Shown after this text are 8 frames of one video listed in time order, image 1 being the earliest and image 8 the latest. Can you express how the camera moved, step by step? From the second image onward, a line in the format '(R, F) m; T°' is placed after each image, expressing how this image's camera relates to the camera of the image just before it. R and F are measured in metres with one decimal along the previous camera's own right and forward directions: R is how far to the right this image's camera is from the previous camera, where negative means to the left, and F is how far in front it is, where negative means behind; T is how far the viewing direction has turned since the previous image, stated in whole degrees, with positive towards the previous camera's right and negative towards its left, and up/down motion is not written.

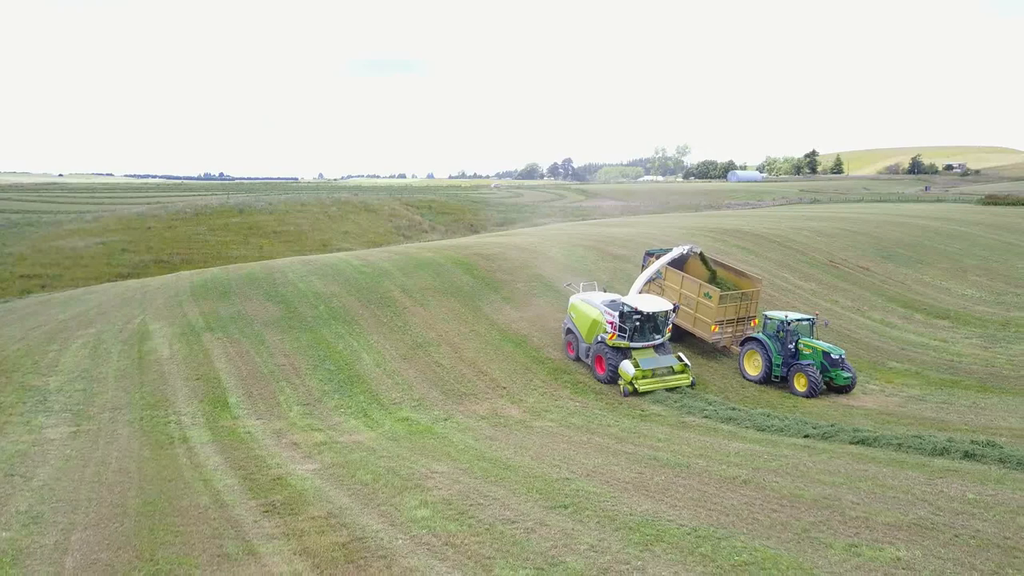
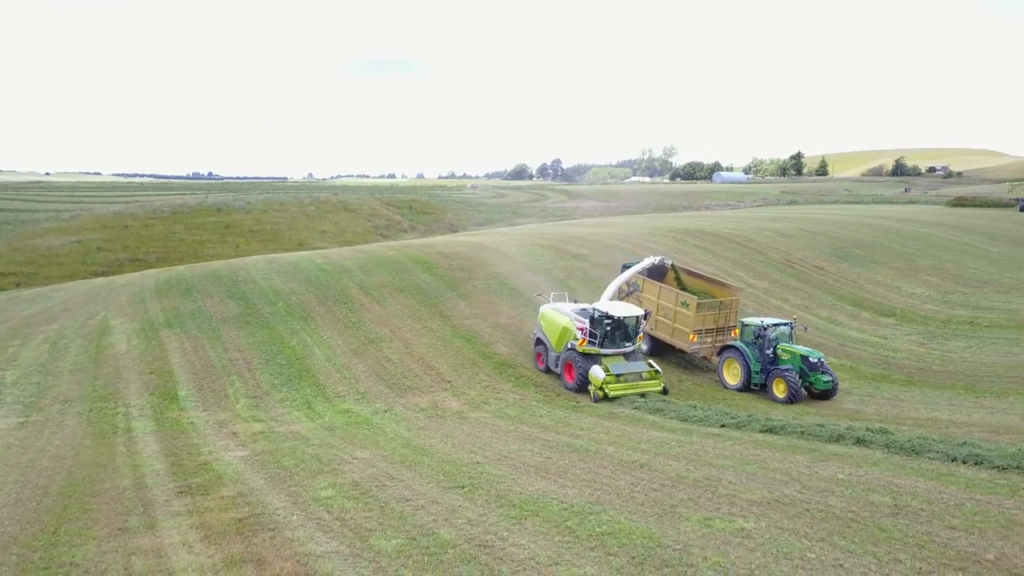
(+1.0, -0.6) m; +1°
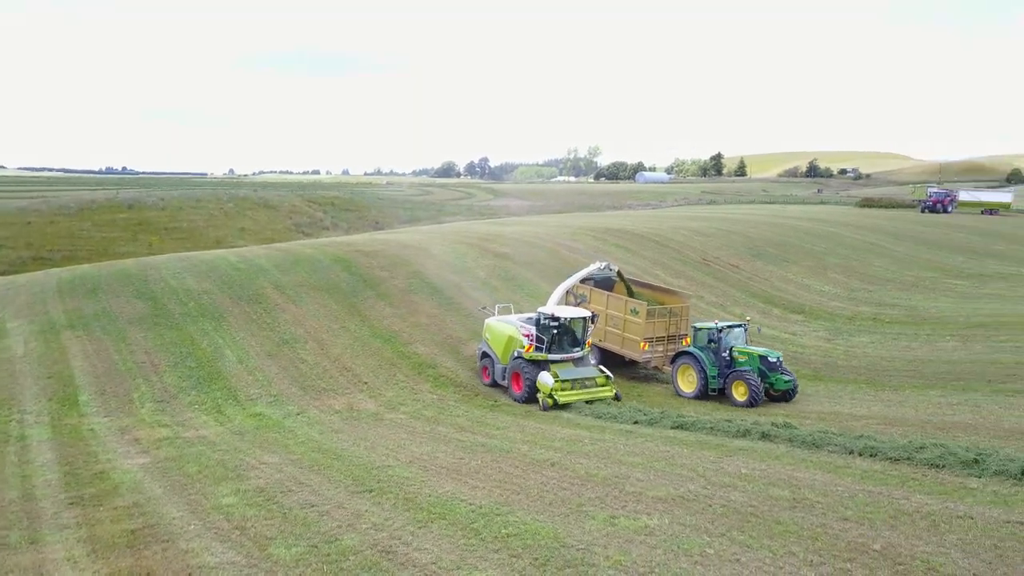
(+0.2, +0.1) m; +5°
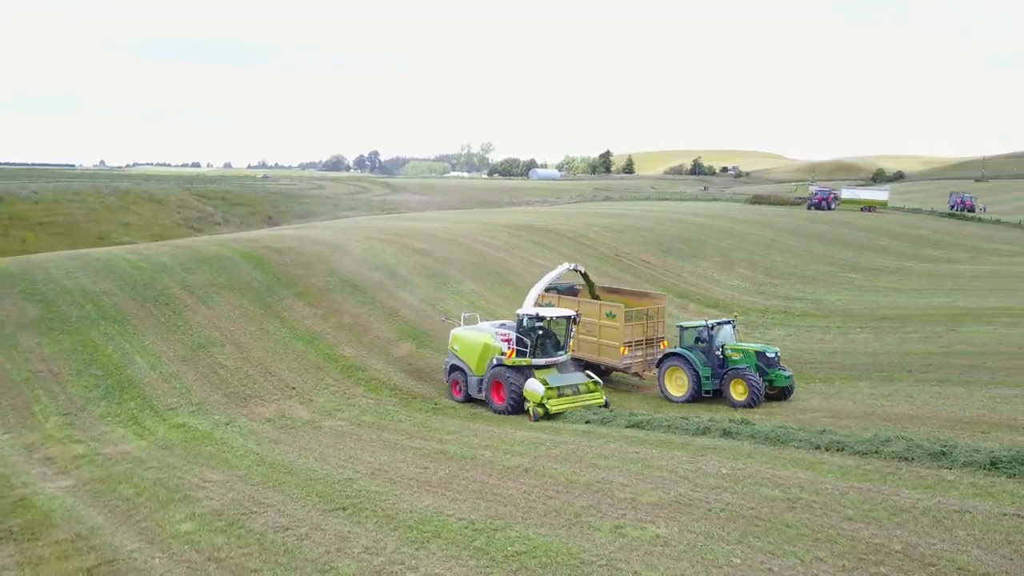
(-1.0, +0.5) m; +8°
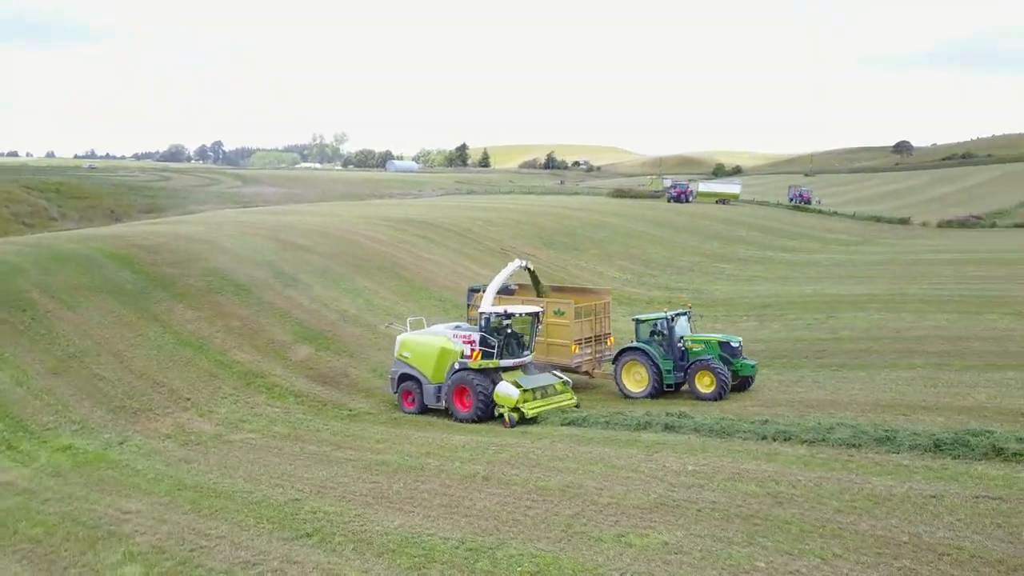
(-1.2, +0.6) m; +10°
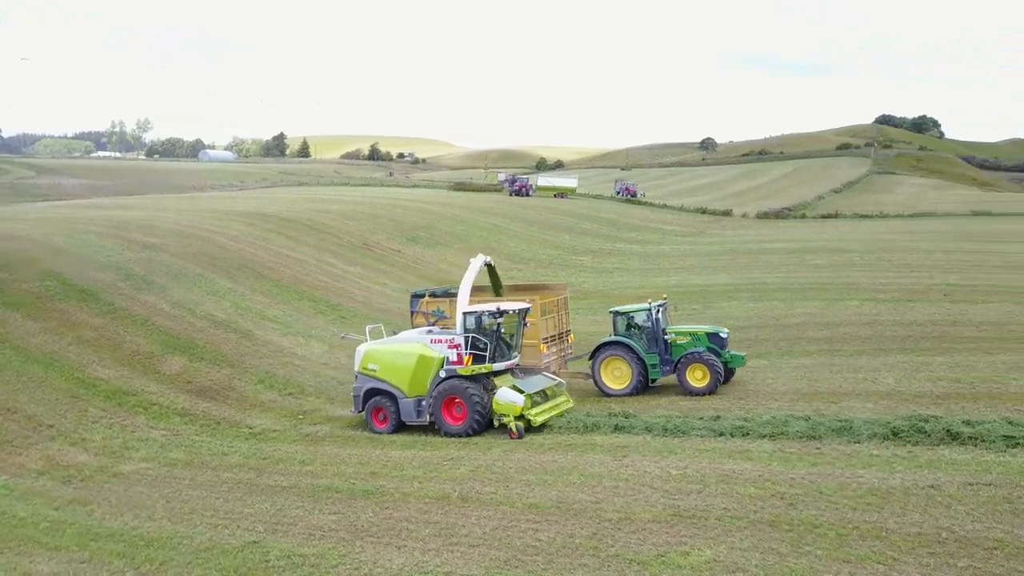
(-1.6, +0.9) m; +12°
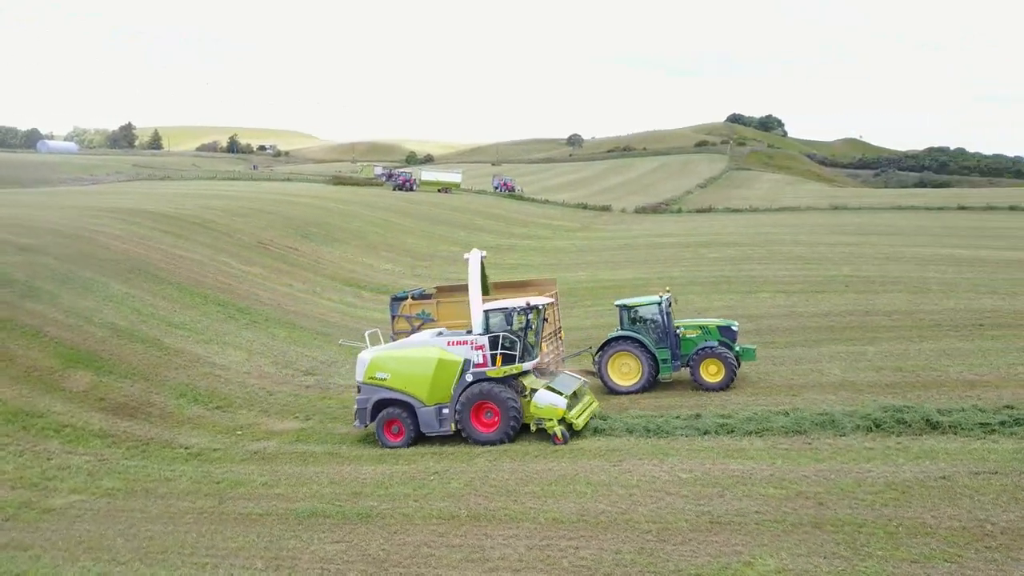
(-1.5, +0.6) m; +9°
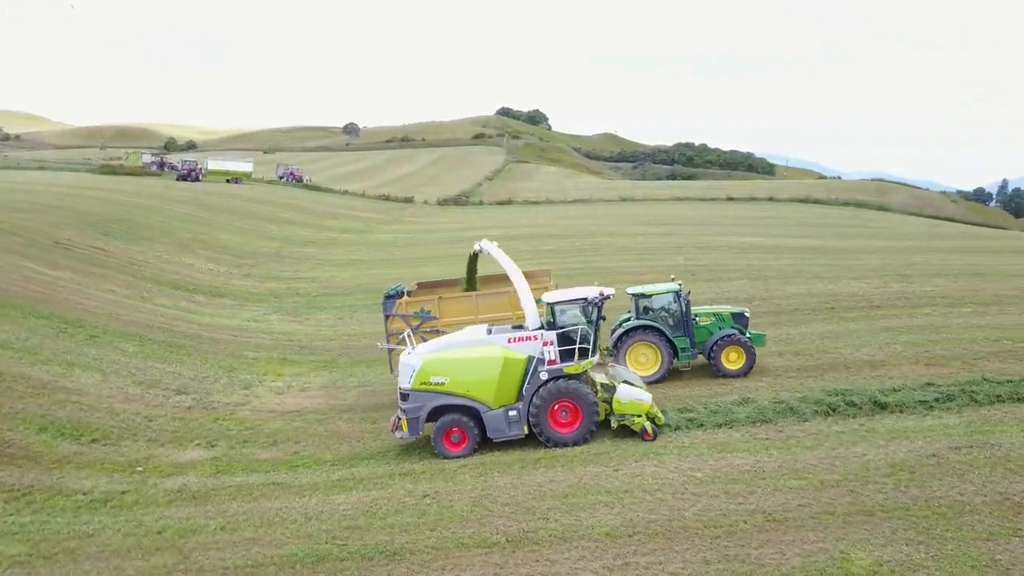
(-2.5, +0.9) m; +16°
